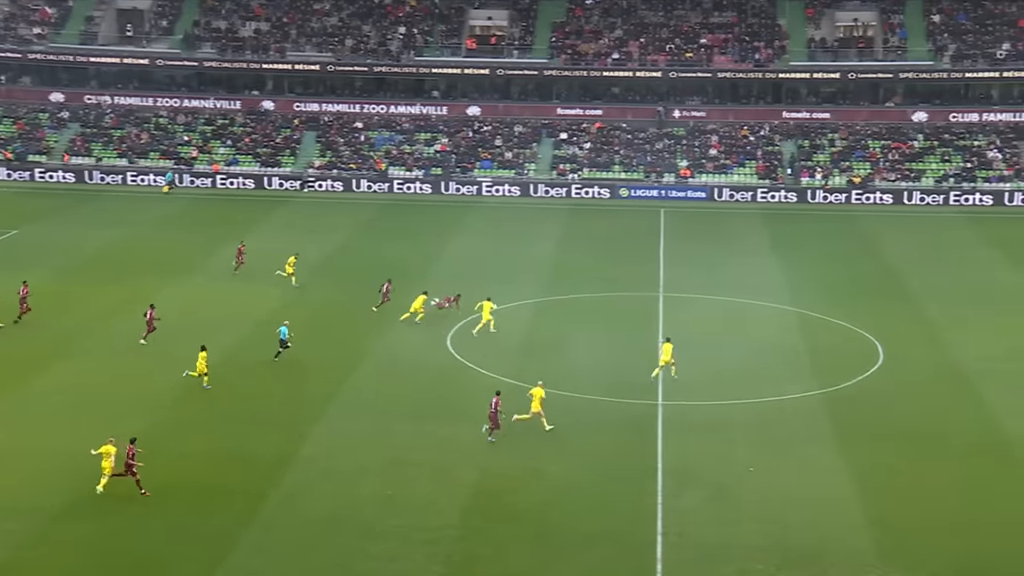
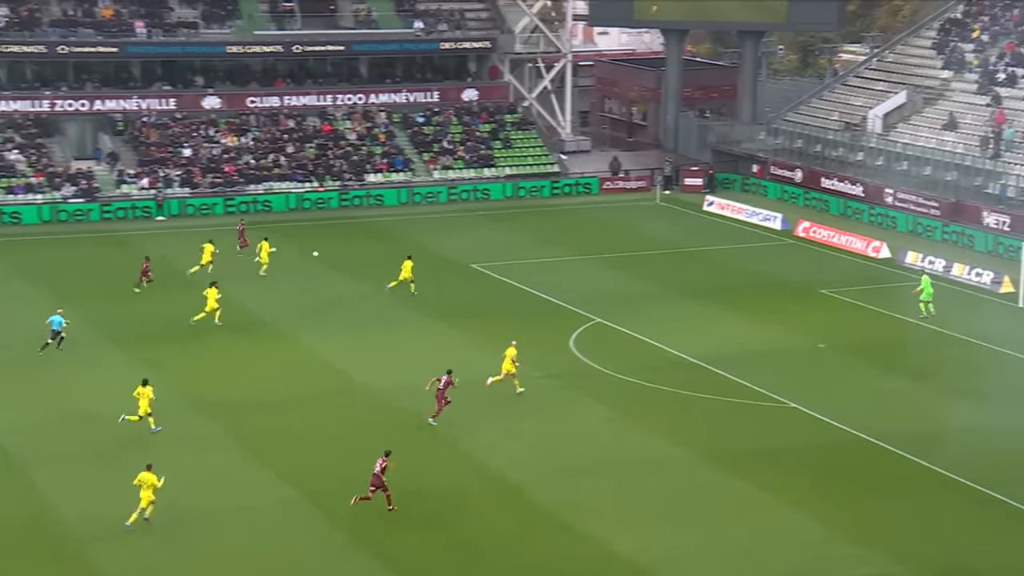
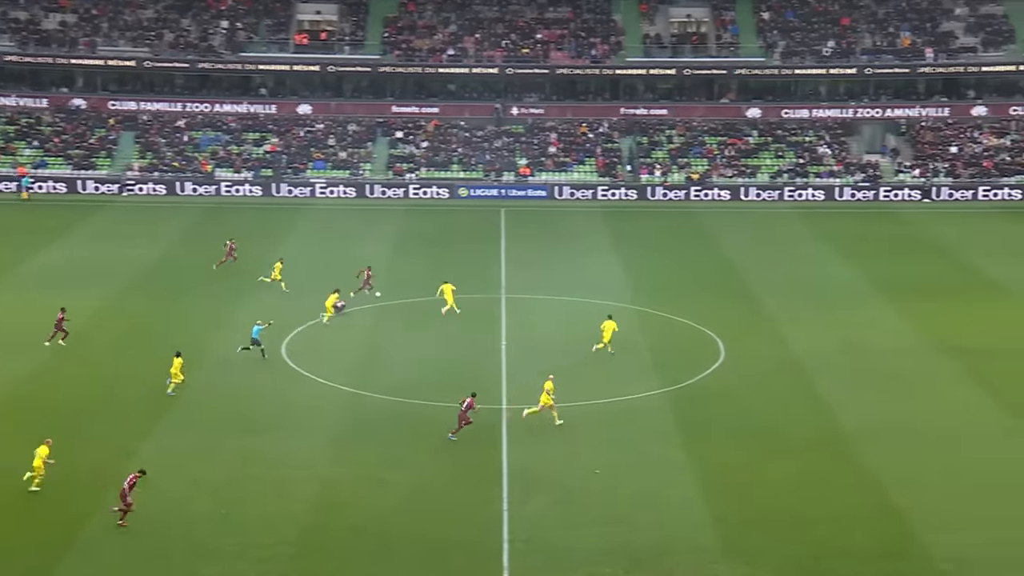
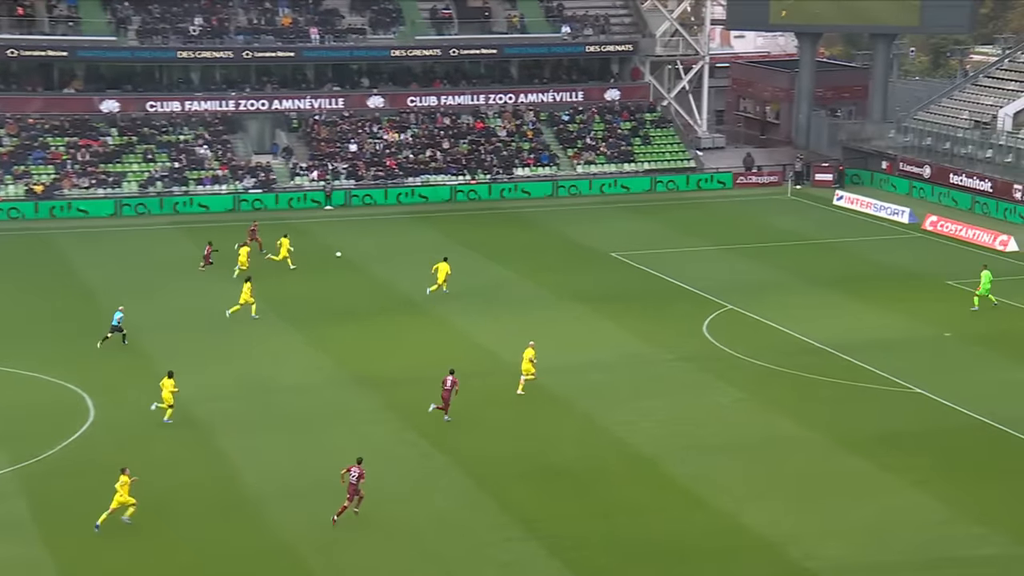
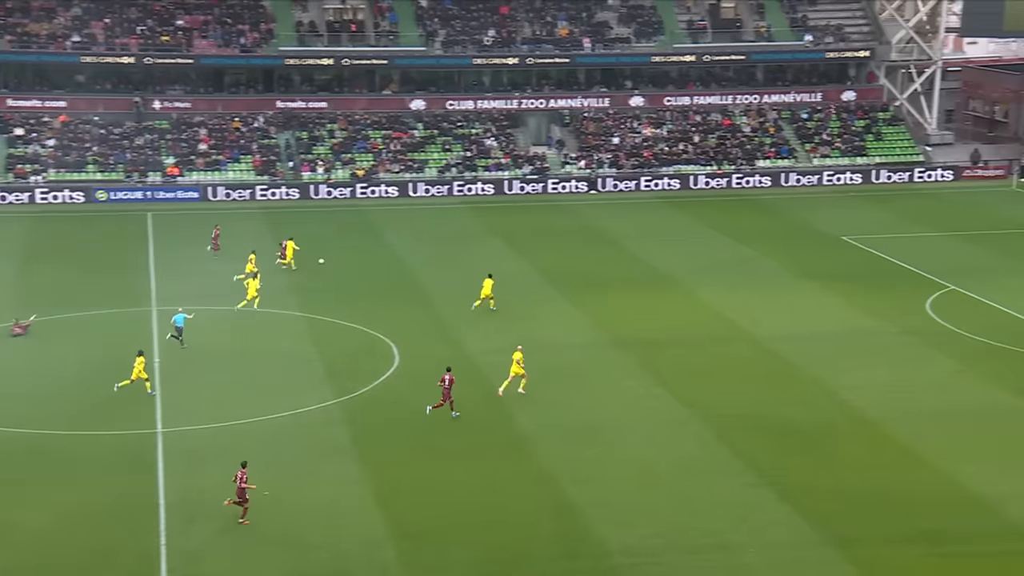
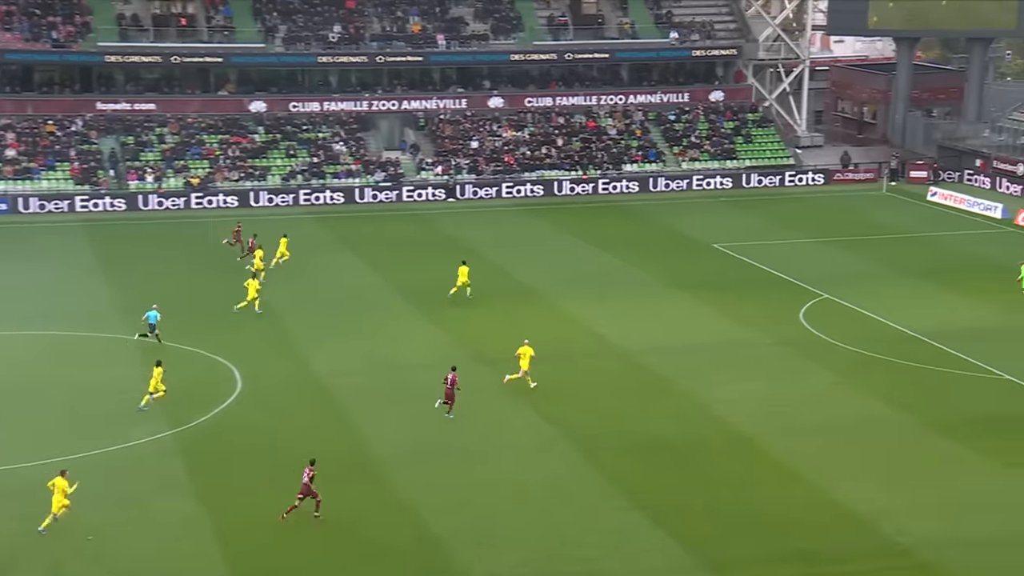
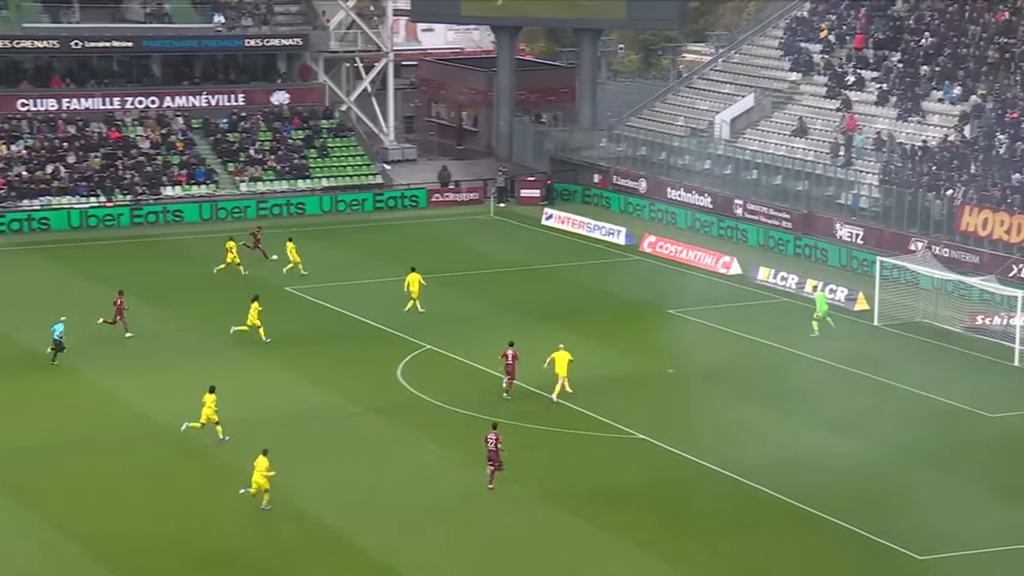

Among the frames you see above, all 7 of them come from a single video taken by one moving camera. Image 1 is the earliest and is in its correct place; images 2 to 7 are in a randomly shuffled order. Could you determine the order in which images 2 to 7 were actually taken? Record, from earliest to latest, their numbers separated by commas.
3, 5, 6, 4, 2, 7
